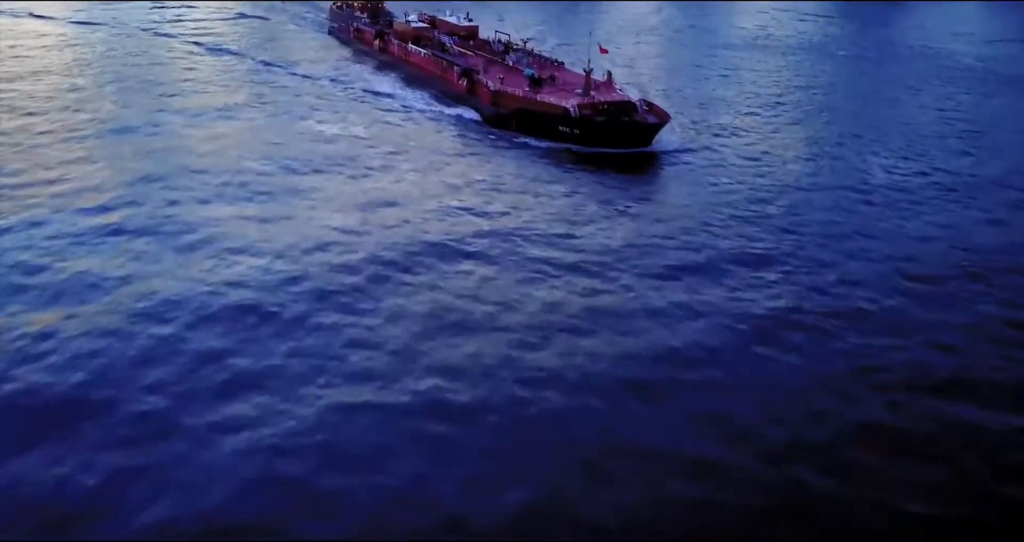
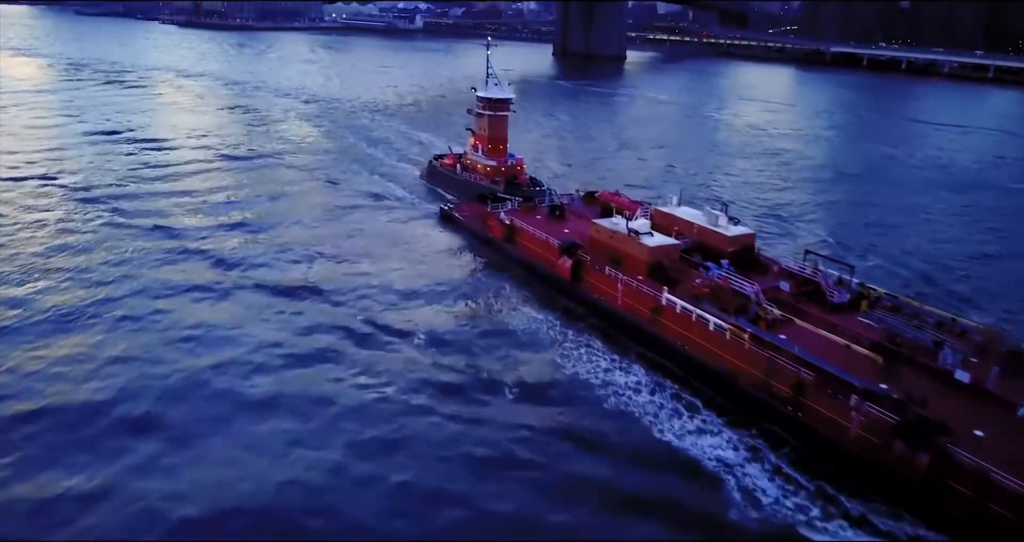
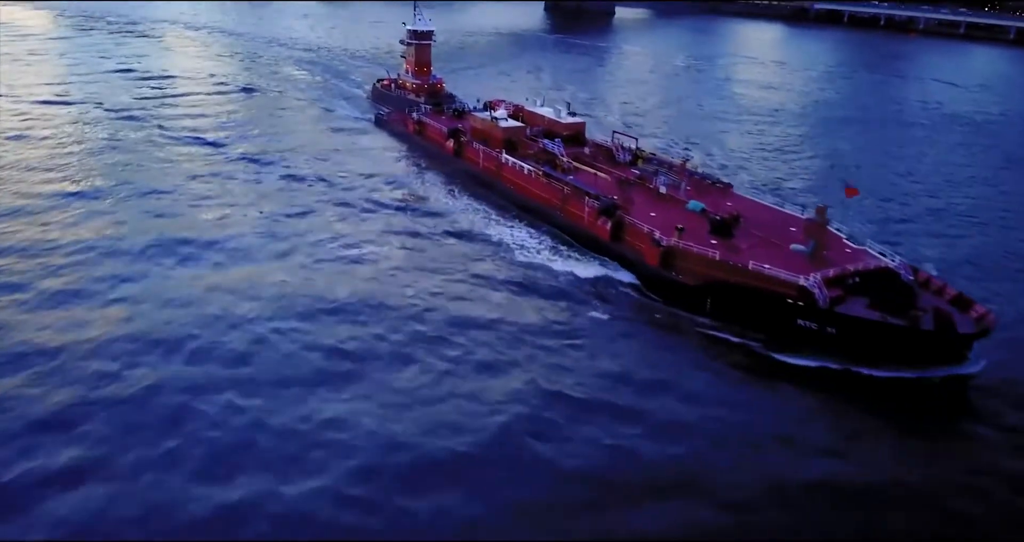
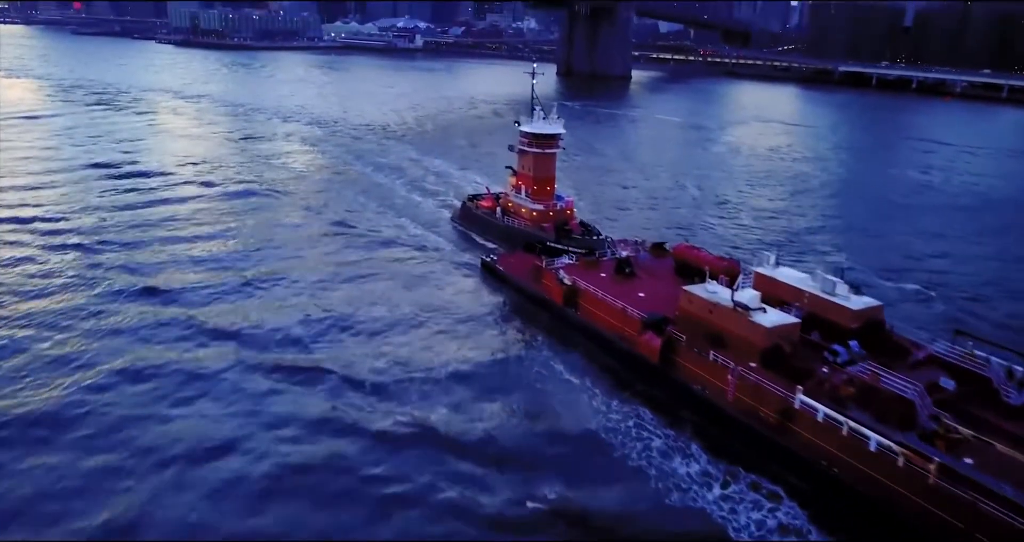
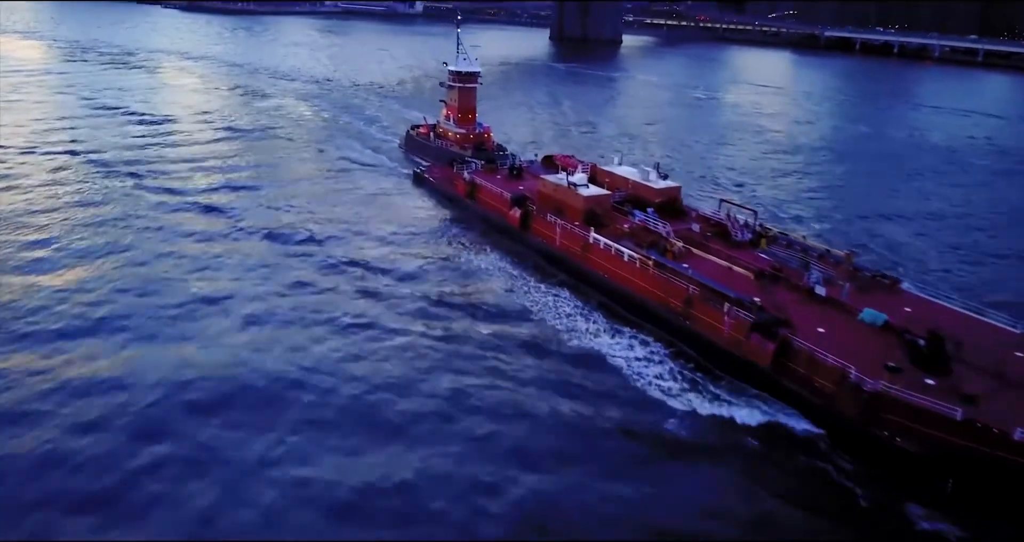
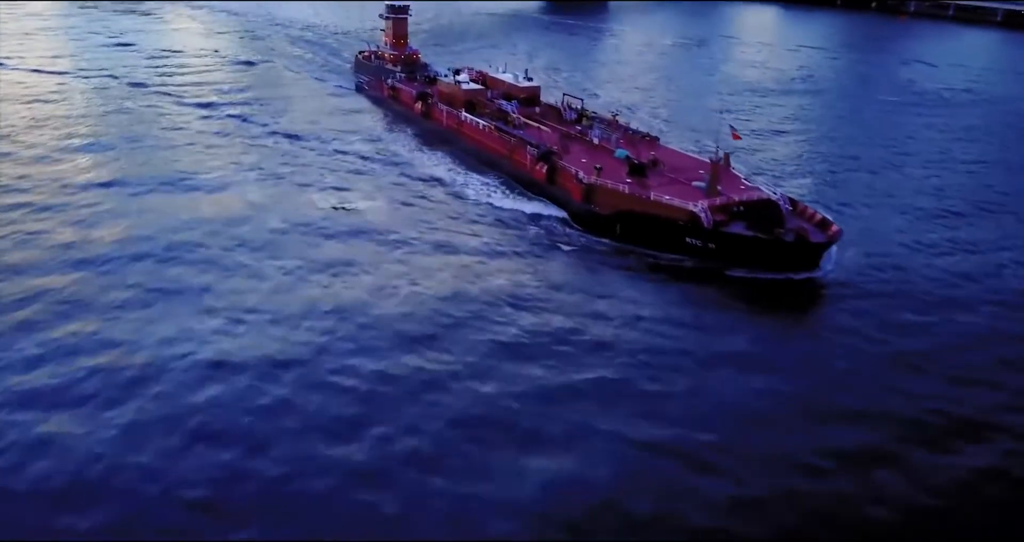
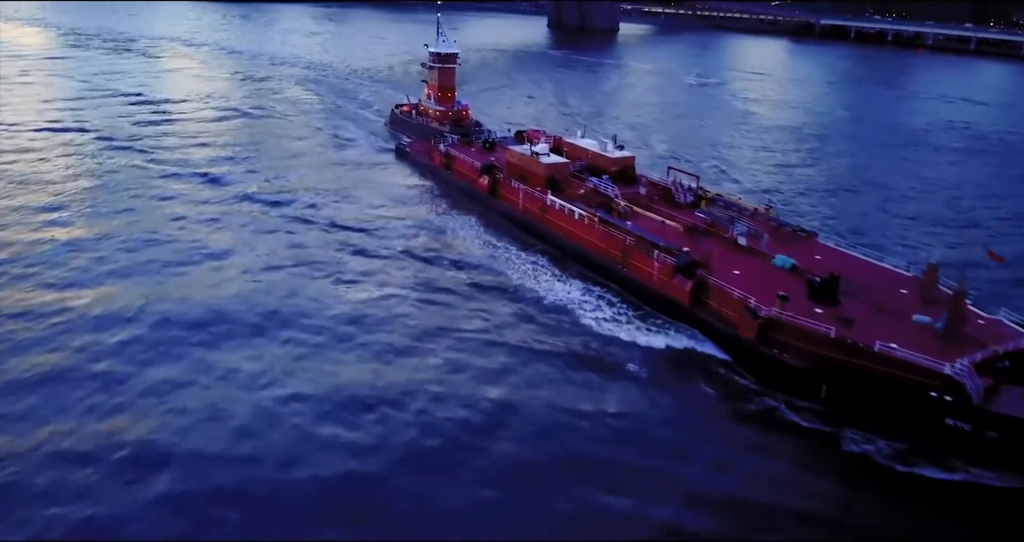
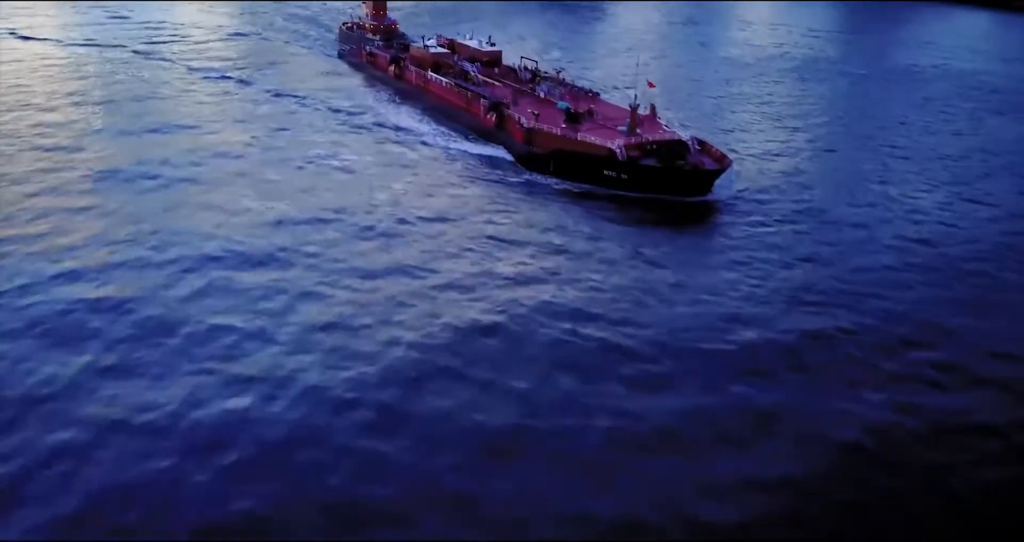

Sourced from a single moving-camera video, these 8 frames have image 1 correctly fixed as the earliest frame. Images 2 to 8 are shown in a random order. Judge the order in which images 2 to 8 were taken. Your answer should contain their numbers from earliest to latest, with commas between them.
8, 6, 3, 7, 5, 2, 4
